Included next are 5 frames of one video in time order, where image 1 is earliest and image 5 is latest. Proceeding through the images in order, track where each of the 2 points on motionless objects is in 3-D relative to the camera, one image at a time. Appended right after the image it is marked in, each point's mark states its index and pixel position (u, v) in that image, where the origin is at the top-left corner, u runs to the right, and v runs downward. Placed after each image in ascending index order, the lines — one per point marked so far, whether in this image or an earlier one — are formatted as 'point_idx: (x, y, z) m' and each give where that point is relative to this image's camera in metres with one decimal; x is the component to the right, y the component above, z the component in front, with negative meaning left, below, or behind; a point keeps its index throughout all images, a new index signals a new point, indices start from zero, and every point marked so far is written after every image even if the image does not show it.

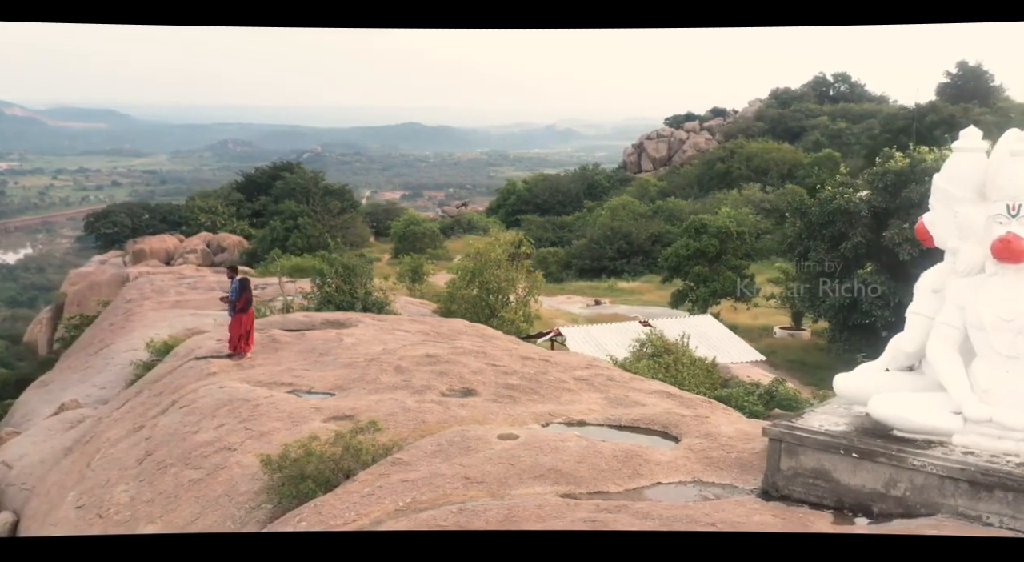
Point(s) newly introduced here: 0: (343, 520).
0: (-0.8, -1.1, +3.8) m
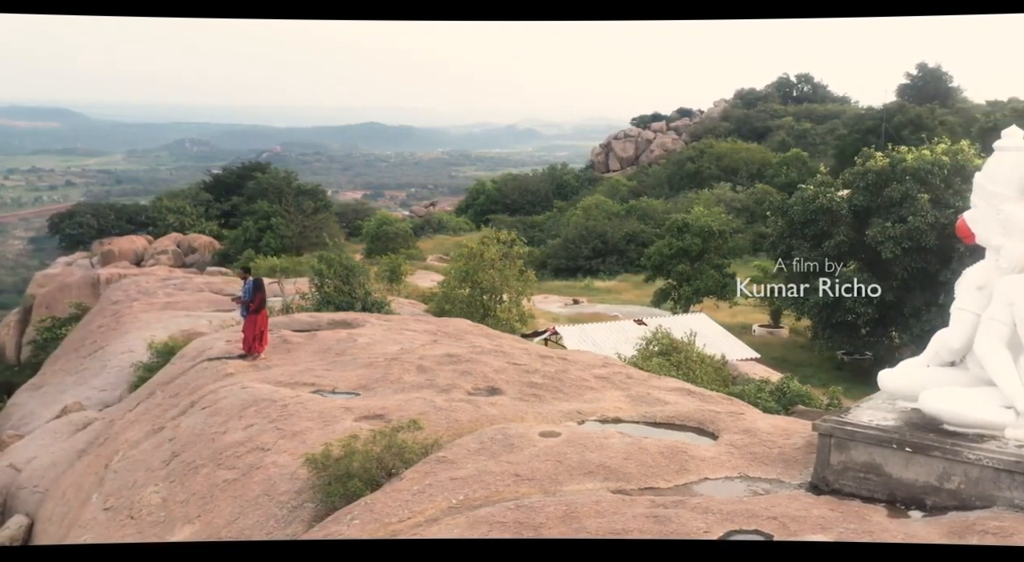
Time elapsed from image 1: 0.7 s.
0: (-0.5, -1.1, +3.8) m
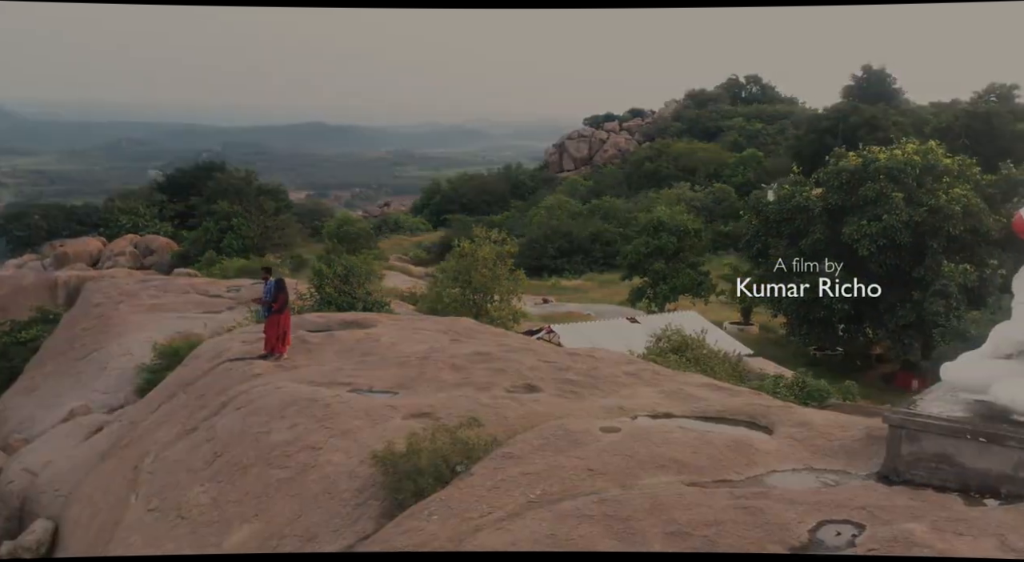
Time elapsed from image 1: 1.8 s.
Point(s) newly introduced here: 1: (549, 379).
0: (-0.2, -1.1, +3.8) m
1: (+0.3, -0.8, +6.9) m
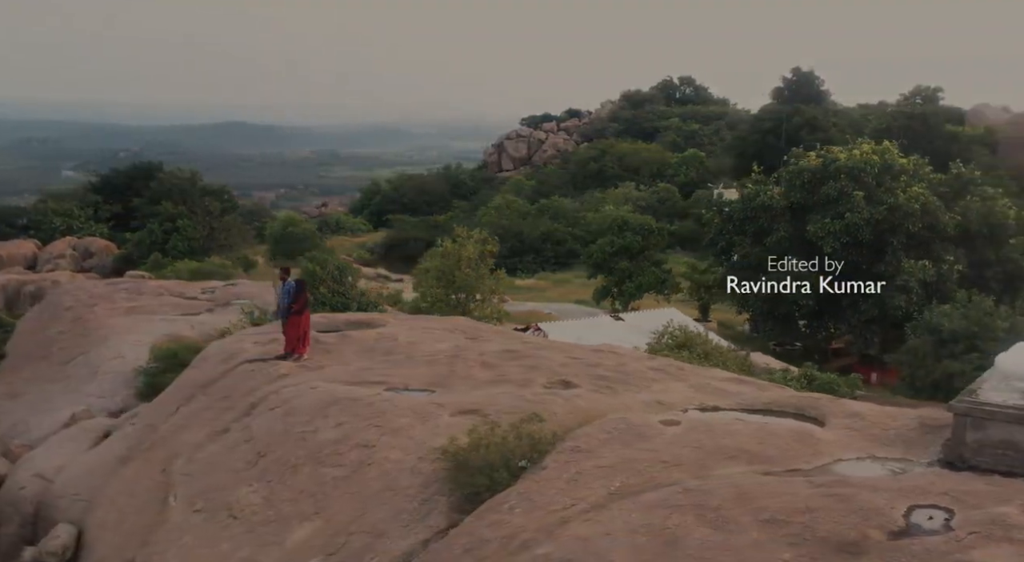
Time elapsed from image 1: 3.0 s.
0: (+0.2, -1.0, +3.9) m
1: (+0.6, -0.8, +7.0) m
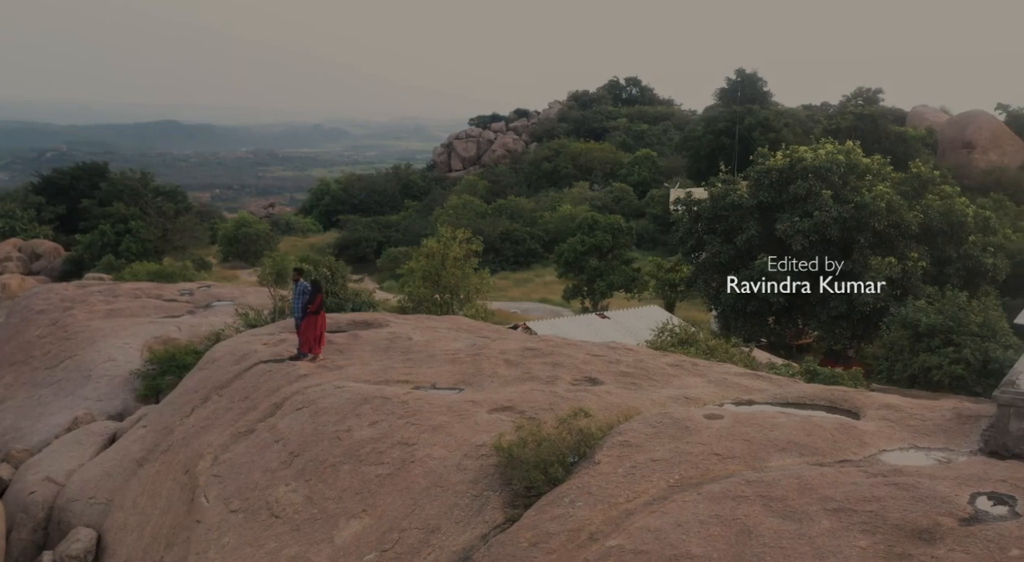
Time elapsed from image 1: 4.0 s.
0: (+0.5, -1.0, +3.9) m
1: (+0.8, -0.8, +7.0) m
